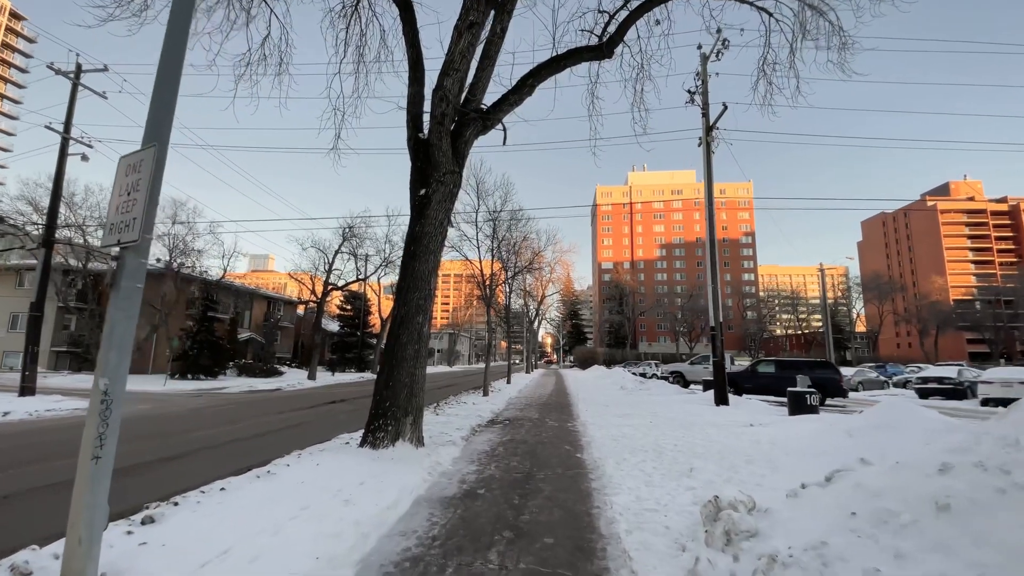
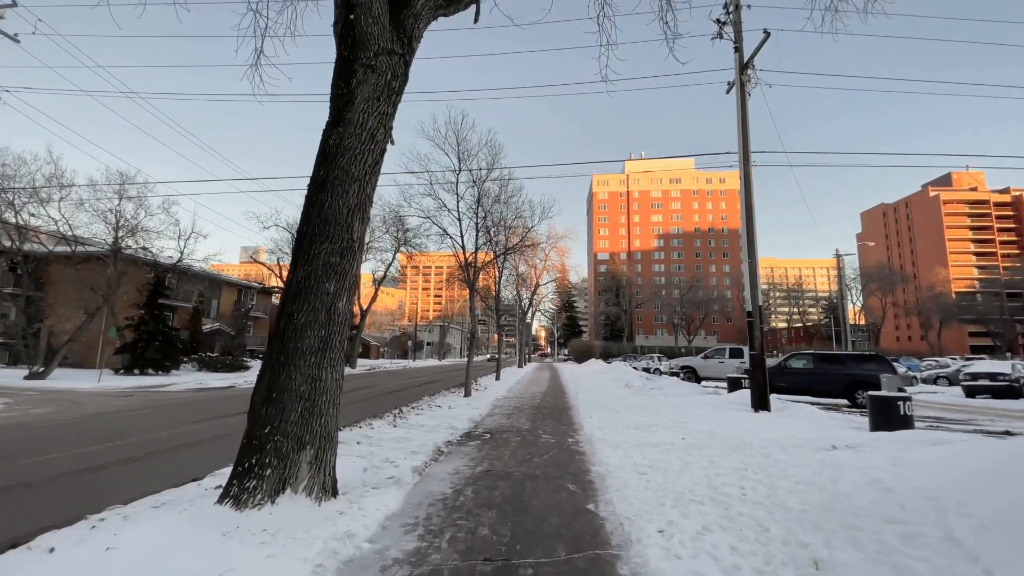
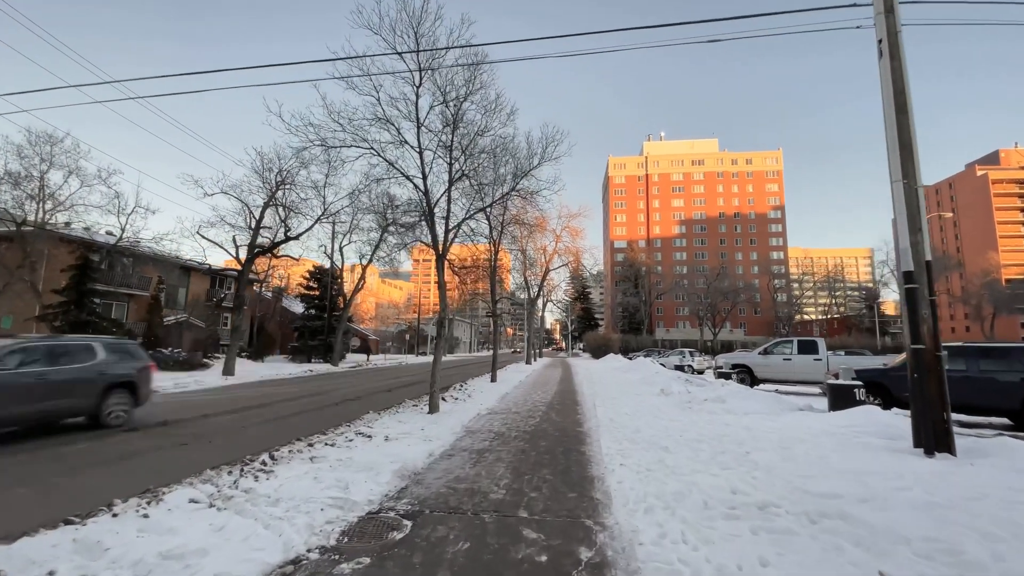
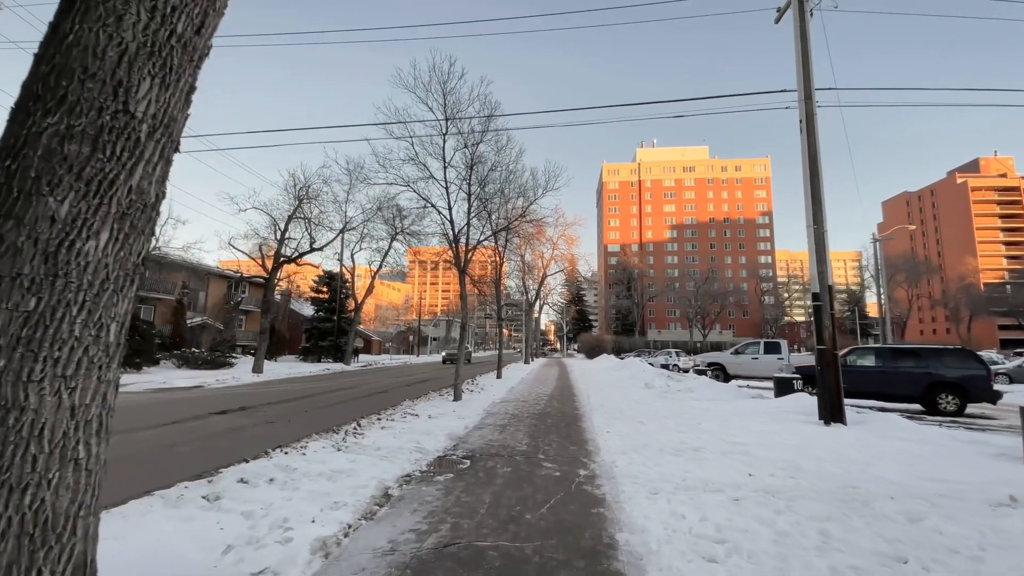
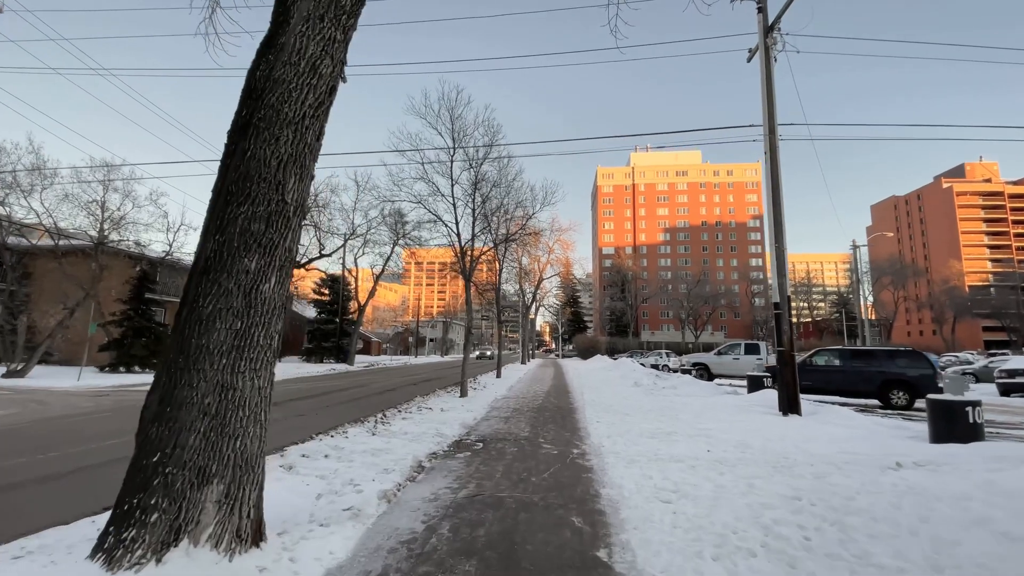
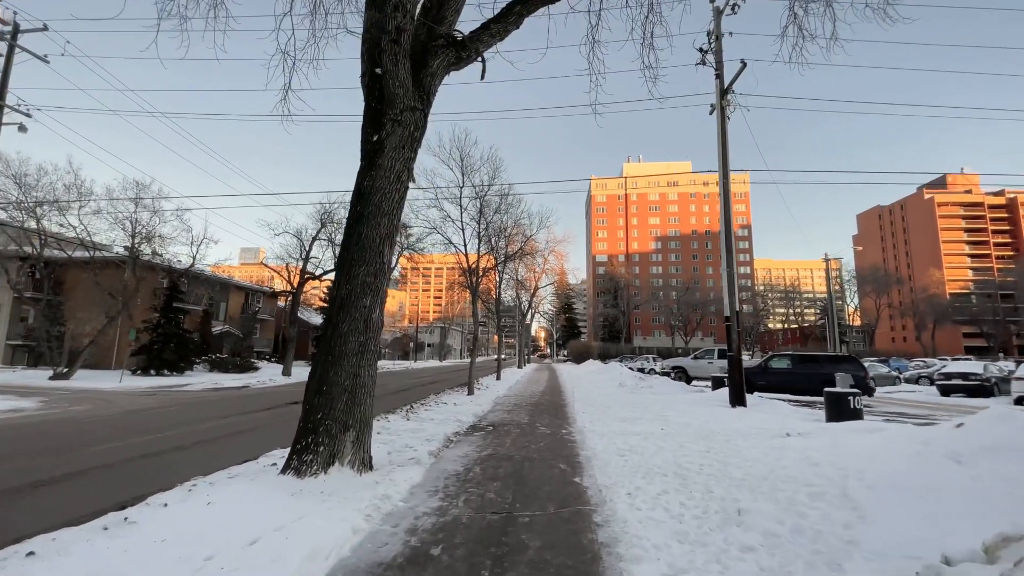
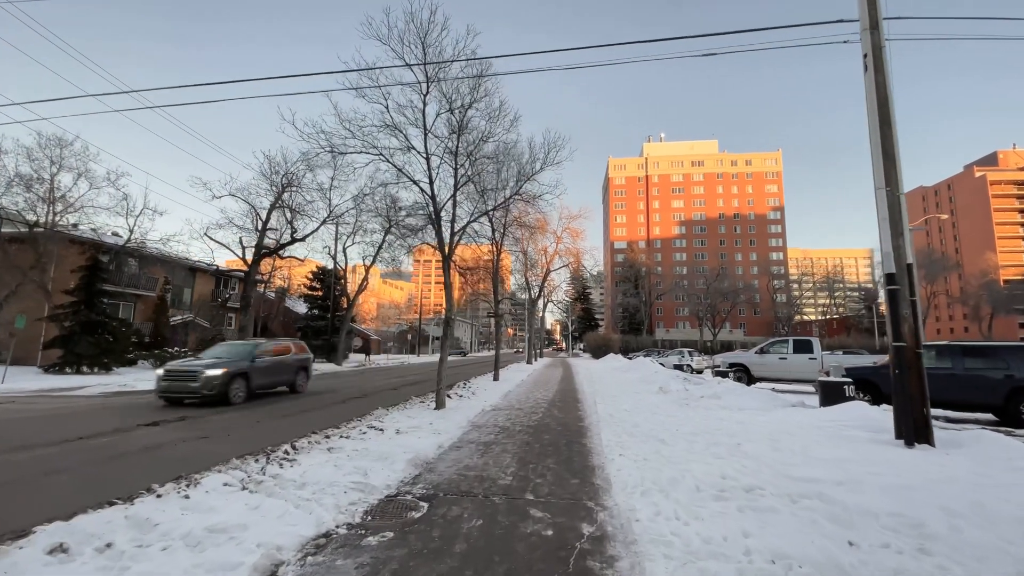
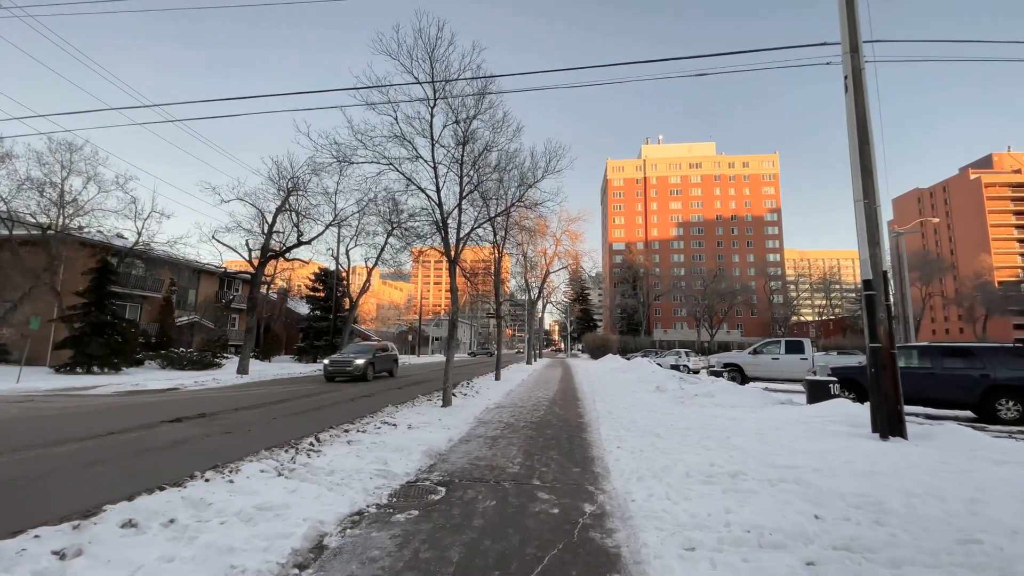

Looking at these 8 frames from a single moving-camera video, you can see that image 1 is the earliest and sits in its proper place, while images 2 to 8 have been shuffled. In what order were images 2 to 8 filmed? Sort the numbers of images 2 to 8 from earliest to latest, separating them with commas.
6, 2, 5, 4, 8, 7, 3
